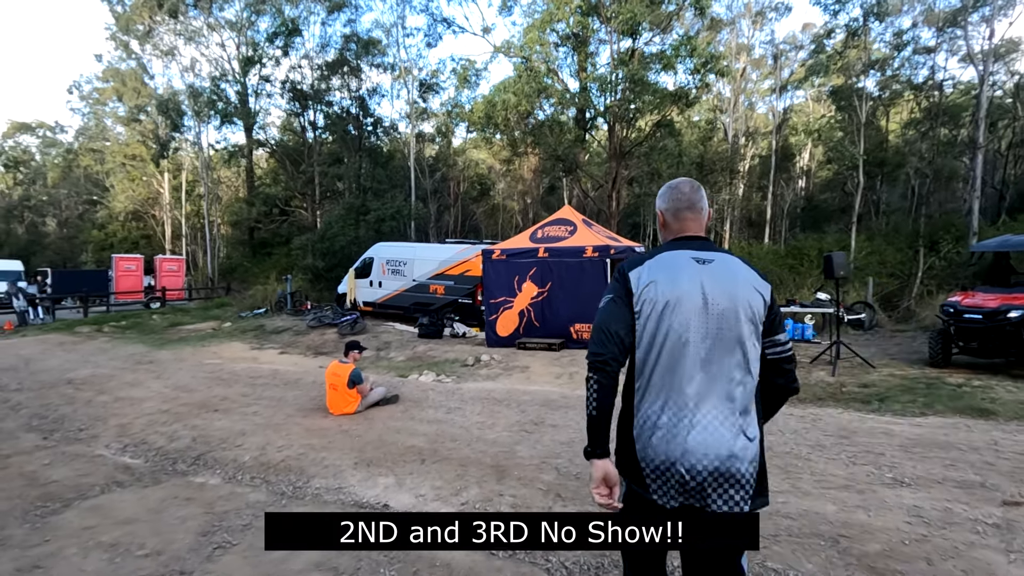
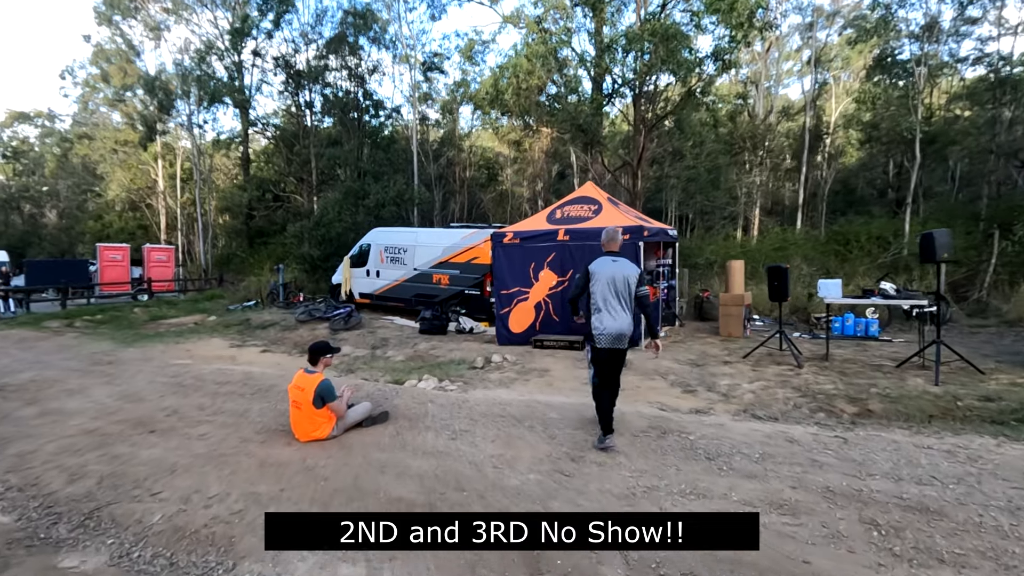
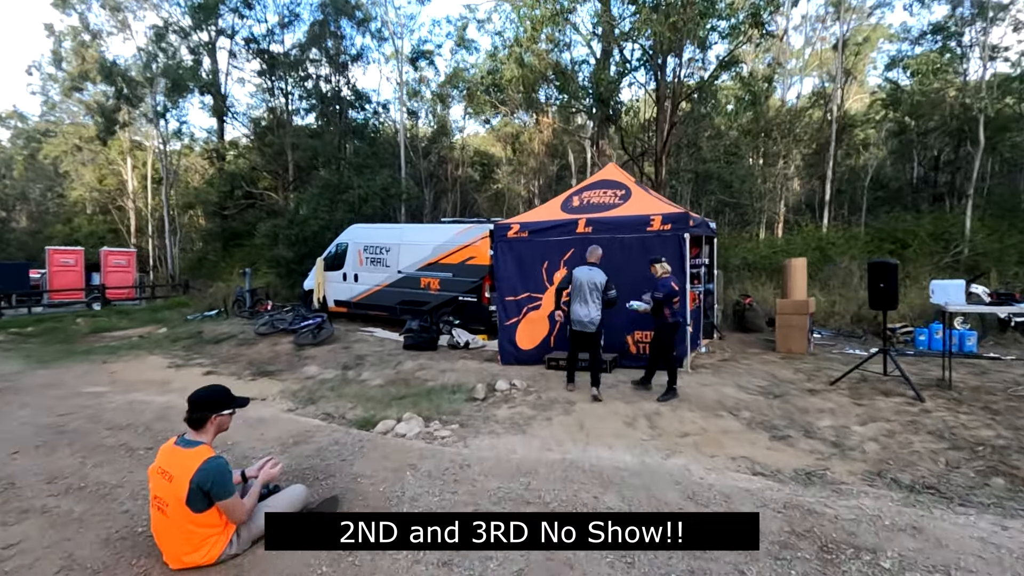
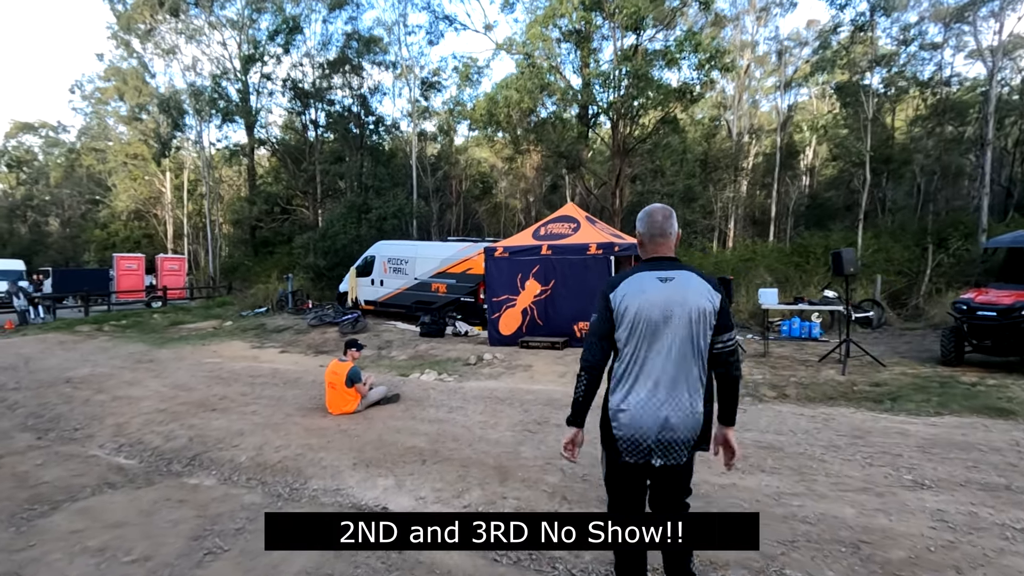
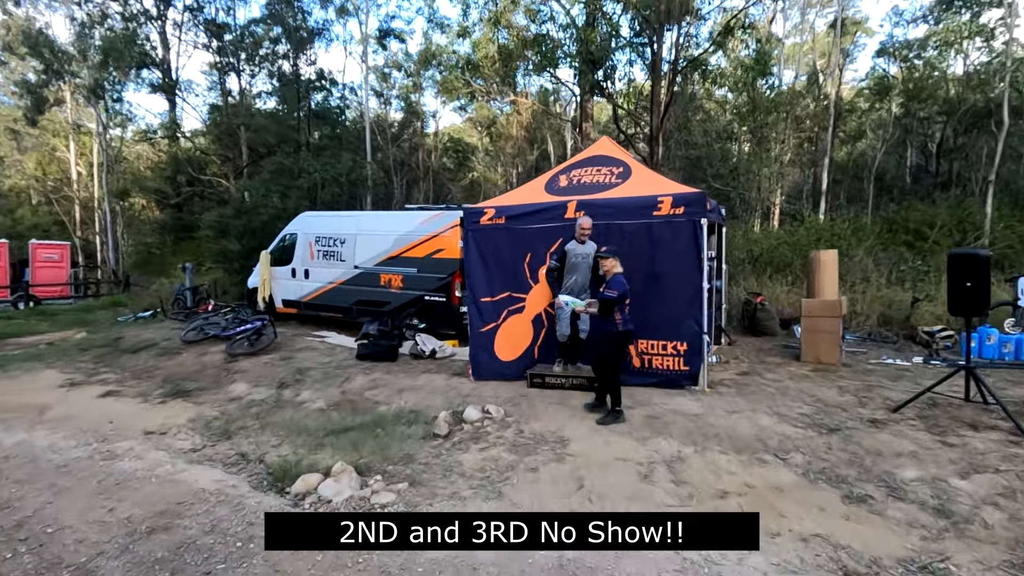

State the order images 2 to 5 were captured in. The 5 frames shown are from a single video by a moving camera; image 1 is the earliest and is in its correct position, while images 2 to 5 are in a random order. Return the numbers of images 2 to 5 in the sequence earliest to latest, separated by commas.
4, 2, 3, 5
